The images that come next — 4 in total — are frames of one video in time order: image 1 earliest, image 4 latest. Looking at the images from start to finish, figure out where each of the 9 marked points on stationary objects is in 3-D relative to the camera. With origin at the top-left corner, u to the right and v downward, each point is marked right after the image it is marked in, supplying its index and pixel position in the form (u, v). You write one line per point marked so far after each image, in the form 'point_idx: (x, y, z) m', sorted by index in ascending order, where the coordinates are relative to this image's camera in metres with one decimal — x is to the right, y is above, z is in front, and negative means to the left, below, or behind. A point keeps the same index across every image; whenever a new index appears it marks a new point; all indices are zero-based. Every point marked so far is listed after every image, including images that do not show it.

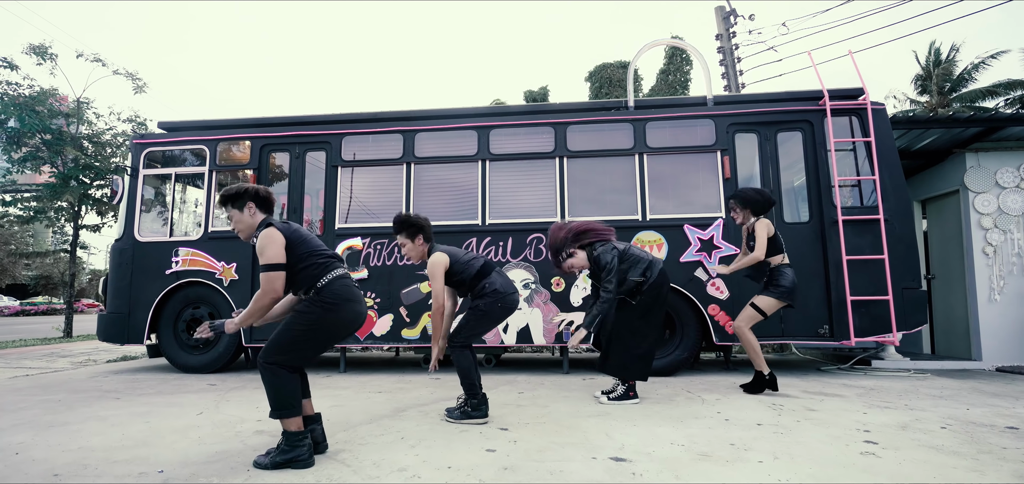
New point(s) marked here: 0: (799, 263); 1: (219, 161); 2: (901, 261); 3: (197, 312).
0: (+3.0, -0.2, +5.4) m
1: (-3.5, +1.0, +6.2) m
2: (+4.0, -0.2, +5.3) m
3: (-3.6, -0.8, +6.0) m
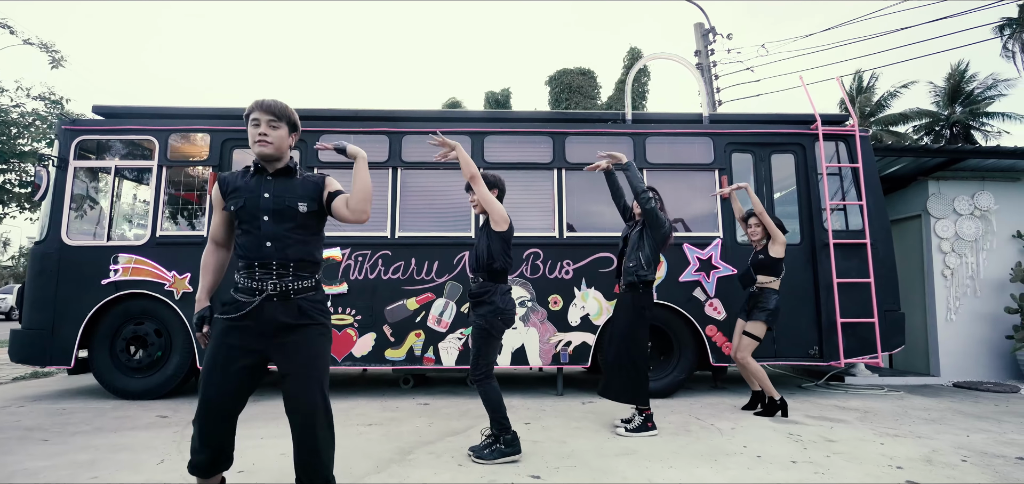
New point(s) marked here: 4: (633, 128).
0: (+2.9, -0.4, +5.5) m
1: (-3.6, +0.9, +5.5) m
2: (+3.9, -0.4, +5.4) m
3: (-3.7, -0.9, +5.2) m
4: (+1.3, +1.2, +5.6) m
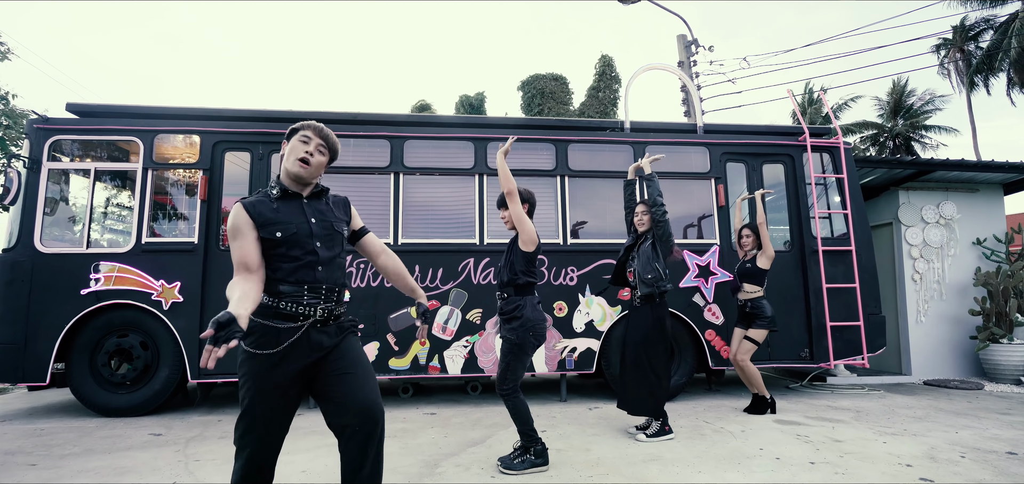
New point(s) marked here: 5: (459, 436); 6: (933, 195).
0: (+3.0, -0.5, +5.7) m
1: (-3.6, +0.9, +5.2) m
2: (+3.9, -0.5, +5.7) m
3: (-3.7, -0.9, +4.9) m
4: (+1.3, +1.2, +5.7) m
5: (-0.4, -1.5, +4.1) m
6: (+5.8, +0.6, +7.2) m
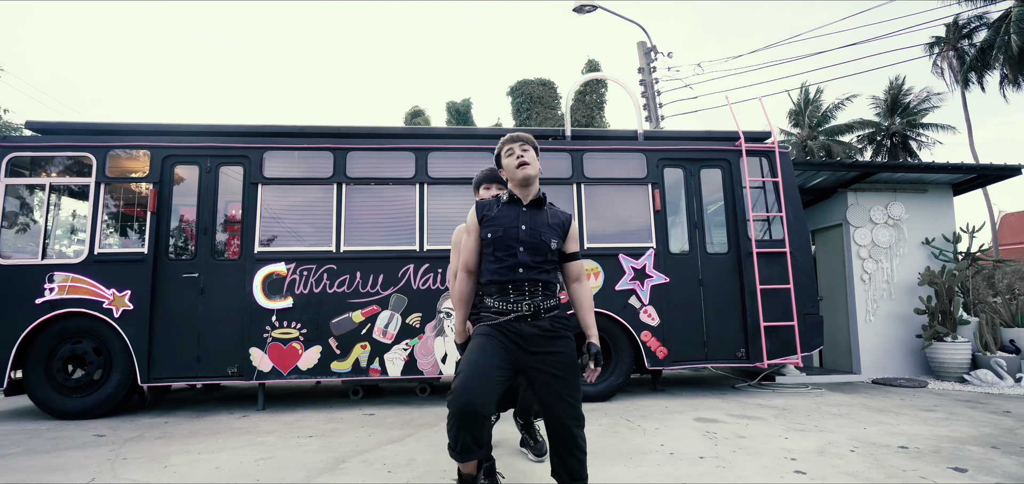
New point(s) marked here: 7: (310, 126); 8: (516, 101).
0: (+2.3, -0.6, +5.8) m
1: (-4.2, +0.7, +5.4) m
2: (+3.3, -0.5, +5.9) m
3: (-4.3, -1.1, +5.2) m
4: (+0.7, +1.1, +5.9) m
5: (-1.1, -1.6, +4.3) m
6: (+5.2, +0.6, +7.3) m
7: (-2.2, +1.3, +5.7) m
8: (+0.1, +5.0, +18.3) m
